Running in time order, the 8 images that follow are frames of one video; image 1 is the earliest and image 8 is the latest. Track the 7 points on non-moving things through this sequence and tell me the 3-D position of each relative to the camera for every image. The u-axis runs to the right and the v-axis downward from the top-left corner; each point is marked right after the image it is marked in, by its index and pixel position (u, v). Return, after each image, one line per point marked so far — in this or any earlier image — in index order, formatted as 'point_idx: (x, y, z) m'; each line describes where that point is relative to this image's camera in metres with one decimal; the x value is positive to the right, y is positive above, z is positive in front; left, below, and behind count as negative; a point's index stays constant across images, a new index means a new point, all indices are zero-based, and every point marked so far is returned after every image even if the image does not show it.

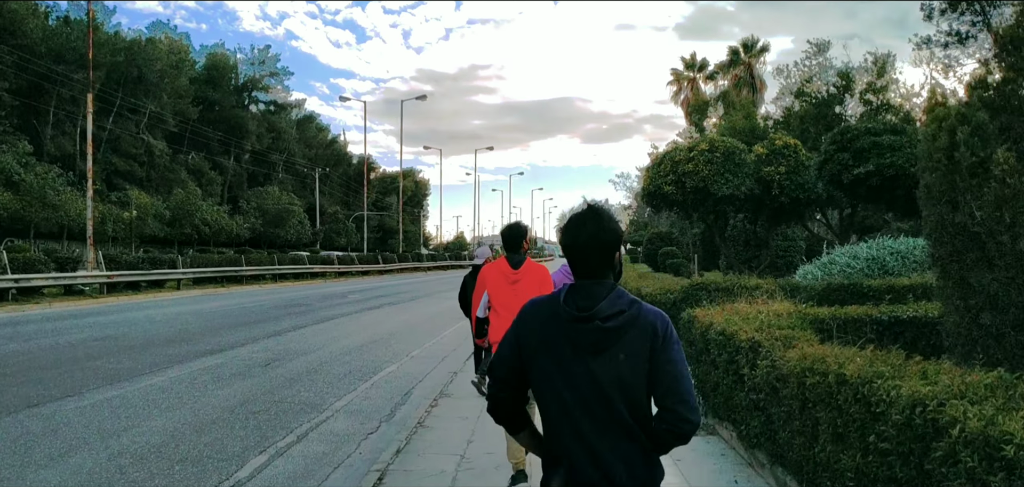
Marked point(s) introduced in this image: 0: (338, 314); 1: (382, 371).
0: (-3.4, -1.4, +17.8) m
1: (-1.4, -1.4, +10.1) m
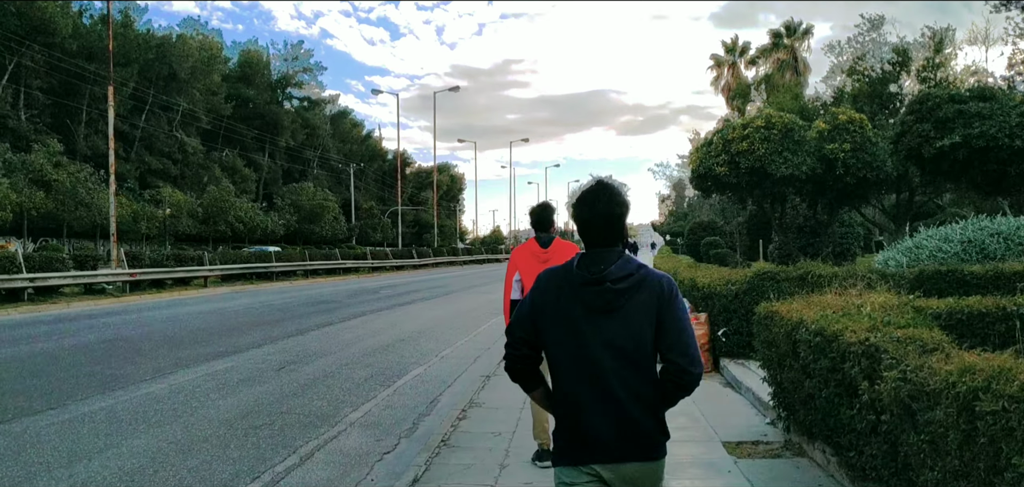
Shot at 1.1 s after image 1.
0: (-2.7, -1.3, +16.9) m
1: (-1.0, -1.3, +9.1) m
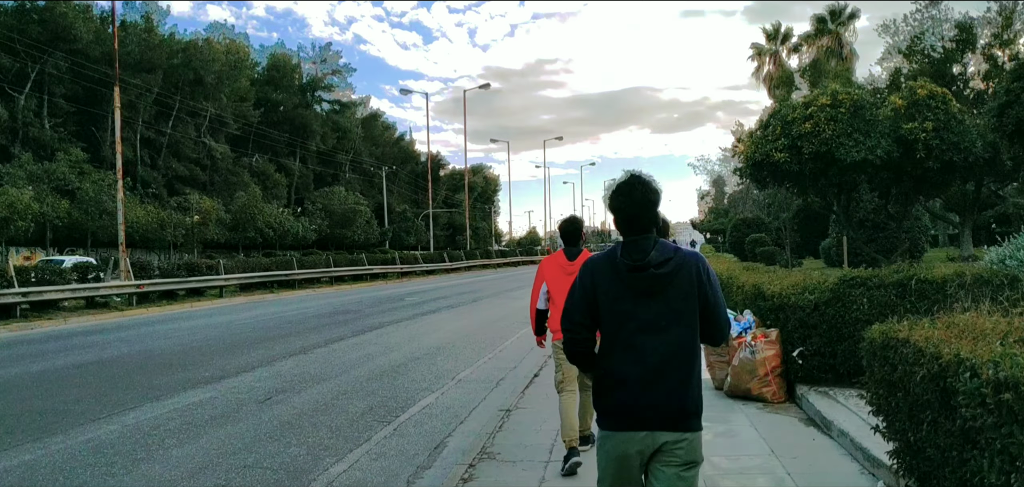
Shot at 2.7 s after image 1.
0: (-2.2, -1.4, +15.5) m
1: (-0.8, -1.4, +7.6) m
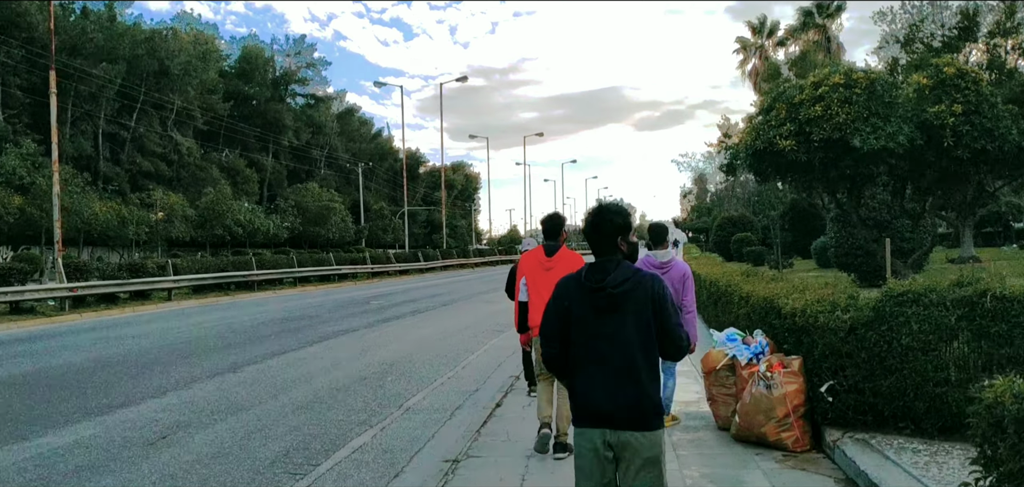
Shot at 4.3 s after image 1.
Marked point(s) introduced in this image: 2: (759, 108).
0: (-2.7, -1.3, +13.9) m
1: (-1.1, -1.4, +6.1) m
2: (+5.0, +2.7, +18.7) m
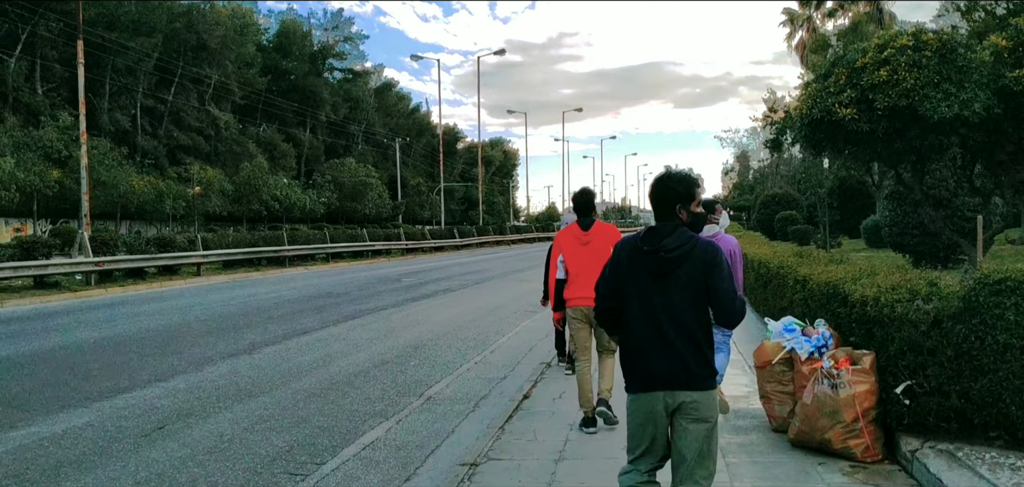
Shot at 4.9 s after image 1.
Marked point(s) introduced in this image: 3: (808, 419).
0: (-2.2, -1.0, +13.4) m
1: (-1.0, -1.2, +5.5) m
2: (+5.7, +3.1, +17.8) m
3: (+1.5, -0.9, +4.5) m
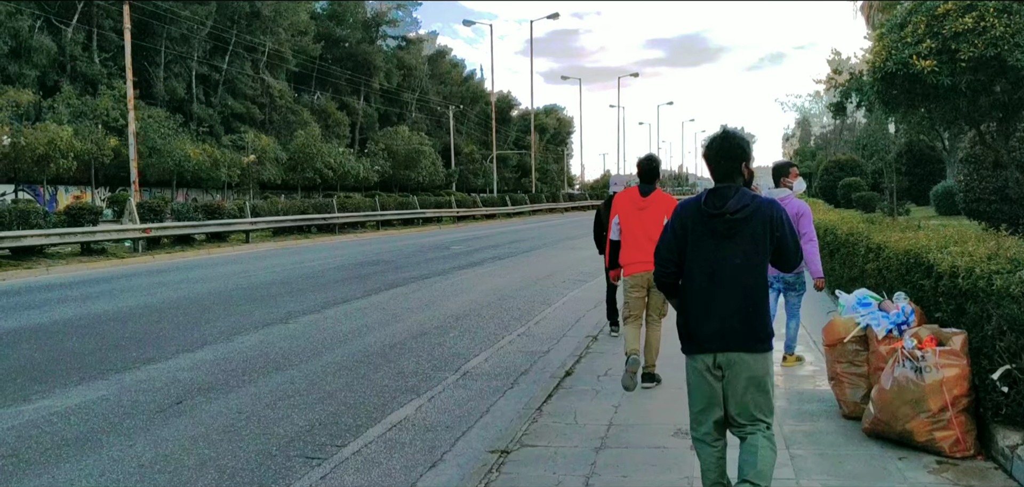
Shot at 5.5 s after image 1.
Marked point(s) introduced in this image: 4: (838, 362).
0: (-1.5, -0.5, +13.1) m
1: (-0.7, -1.0, +5.1) m
2: (+6.7, +3.8, +16.8) m
3: (+1.6, -0.7, +4.0) m
4: (+1.6, -0.6, +4.5) m
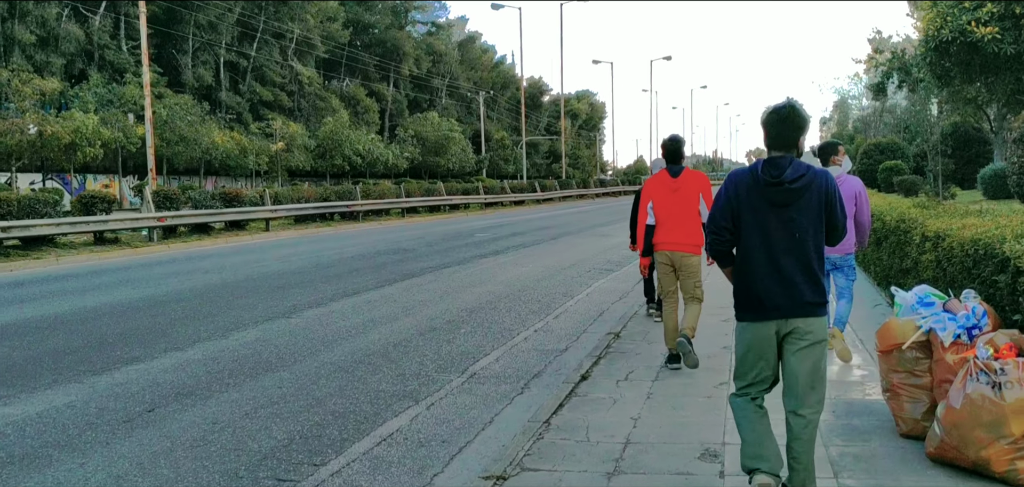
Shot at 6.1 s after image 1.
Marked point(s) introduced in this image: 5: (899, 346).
0: (-1.1, -0.3, +12.5) m
1: (-0.7, -1.0, +4.5) m
2: (+7.1, +4.0, +15.9) m
3: (+1.6, -0.7, +3.3) m
4: (+1.6, -0.5, +3.8) m
5: (+1.6, -0.4, +3.8) m
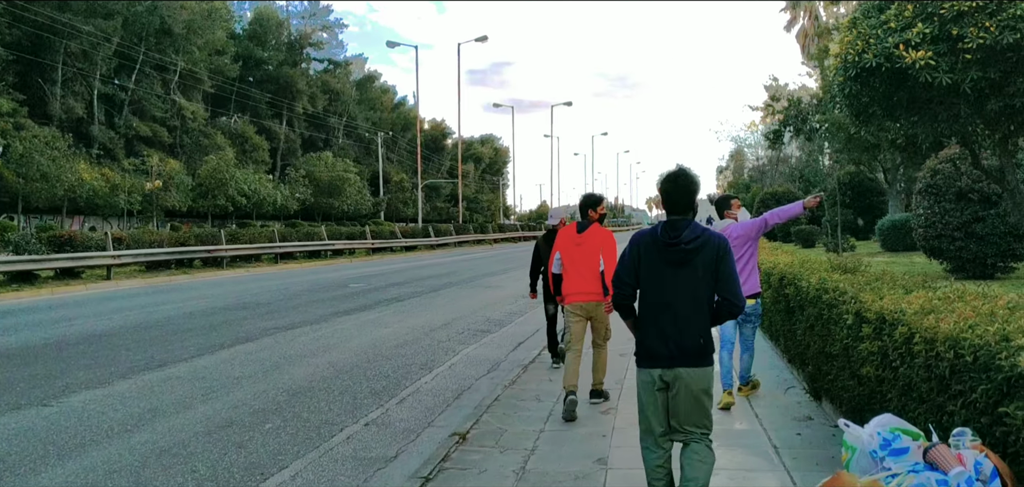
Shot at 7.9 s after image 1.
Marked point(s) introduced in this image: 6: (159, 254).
0: (-2.8, -1.0, +10.6) m
1: (-1.5, -1.3, +2.8) m
2: (+5.1, +3.1, +15.1) m
3: (+0.9, -0.9, +1.8) m
4: (+0.9, -0.8, +2.3) m
5: (+0.9, -0.7, +2.3) m
6: (-7.2, -0.2, +18.7) m
